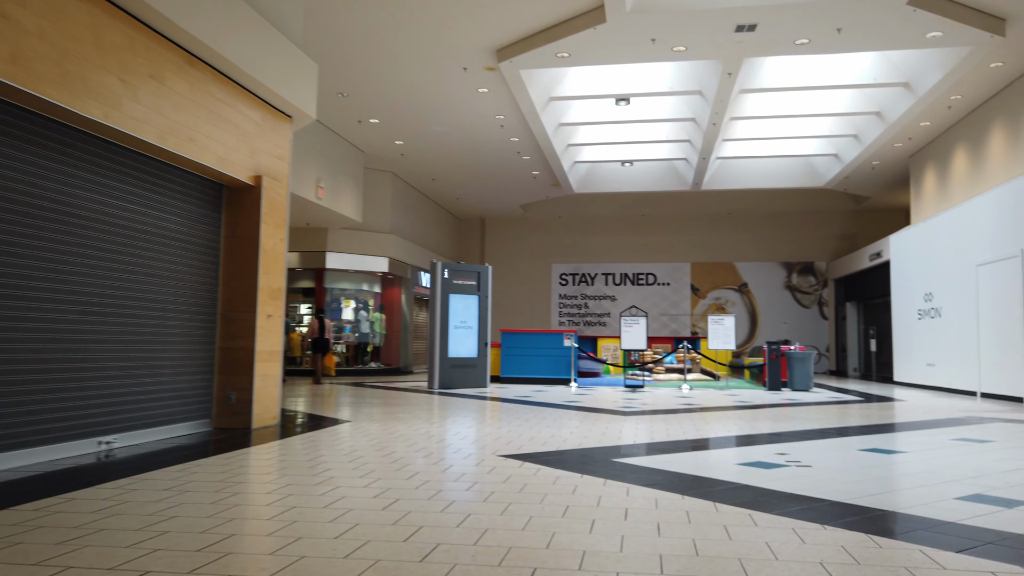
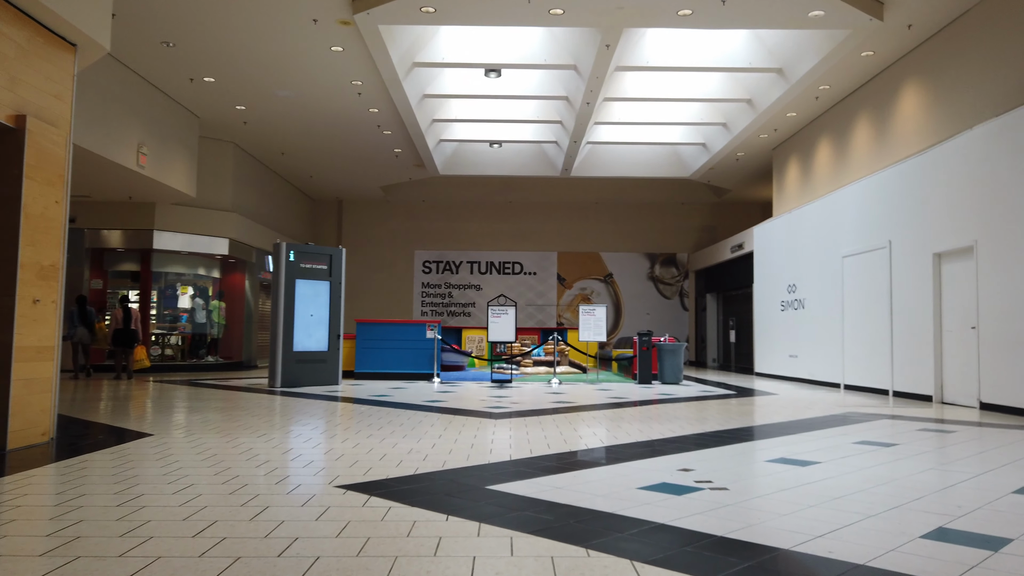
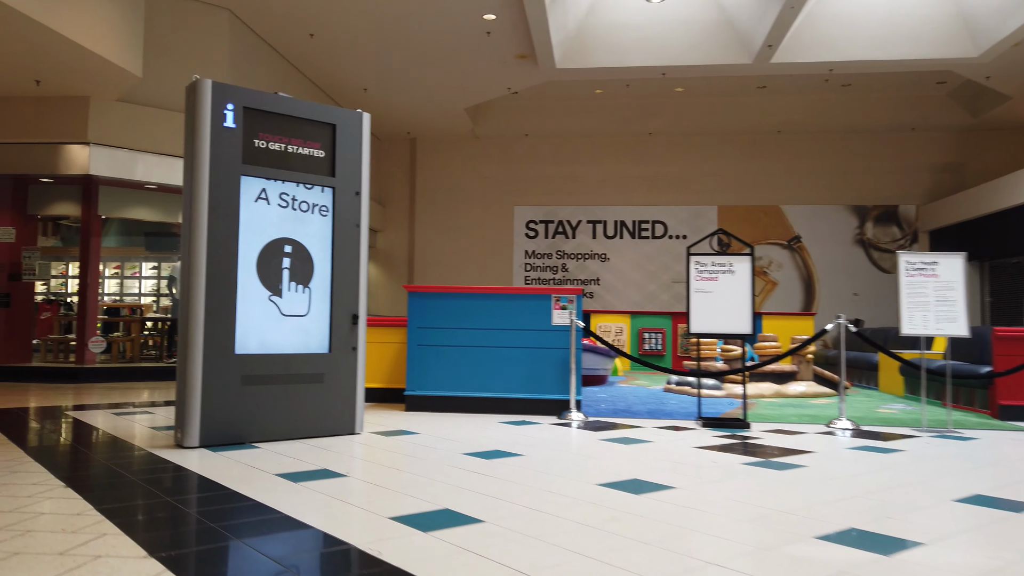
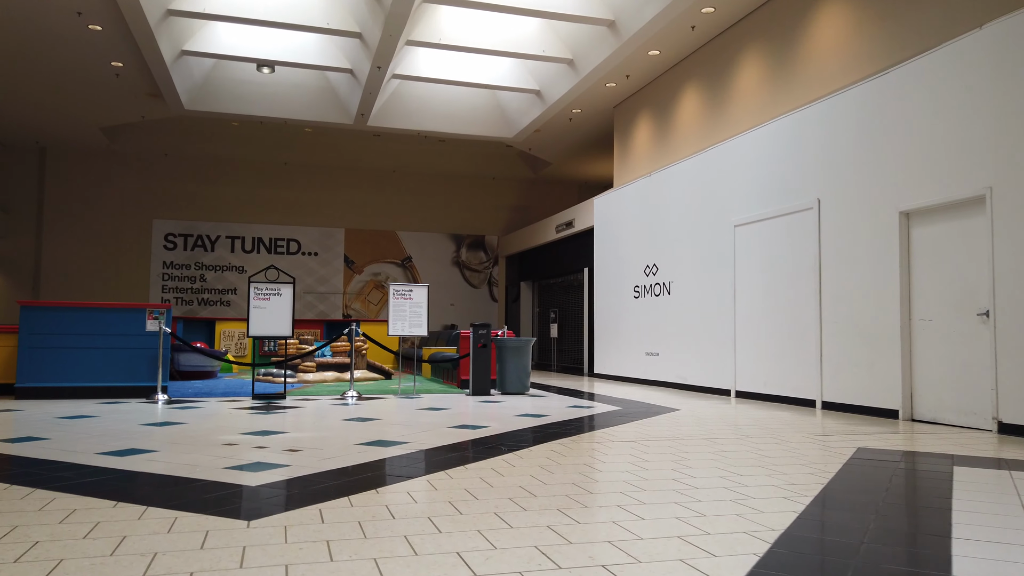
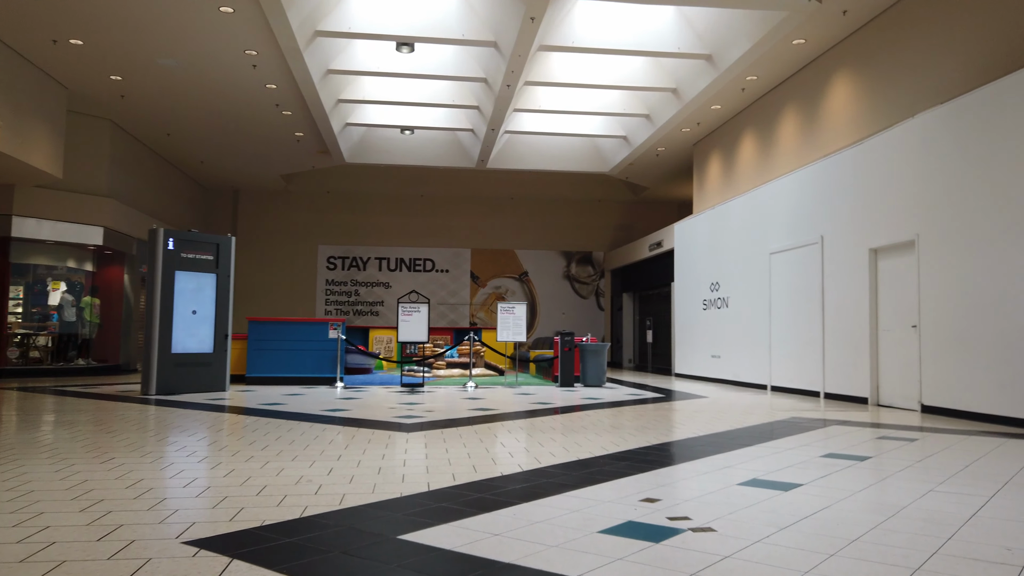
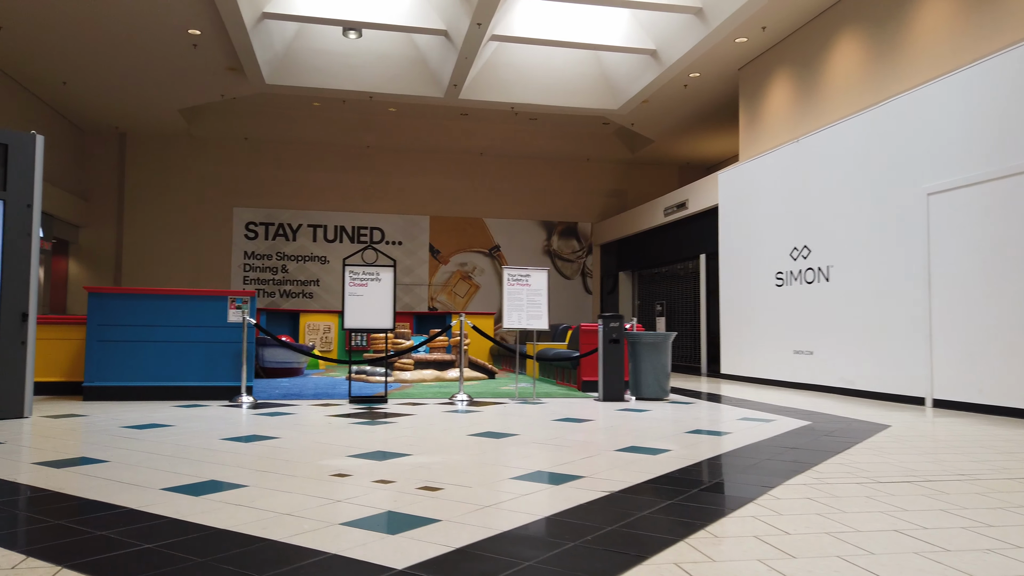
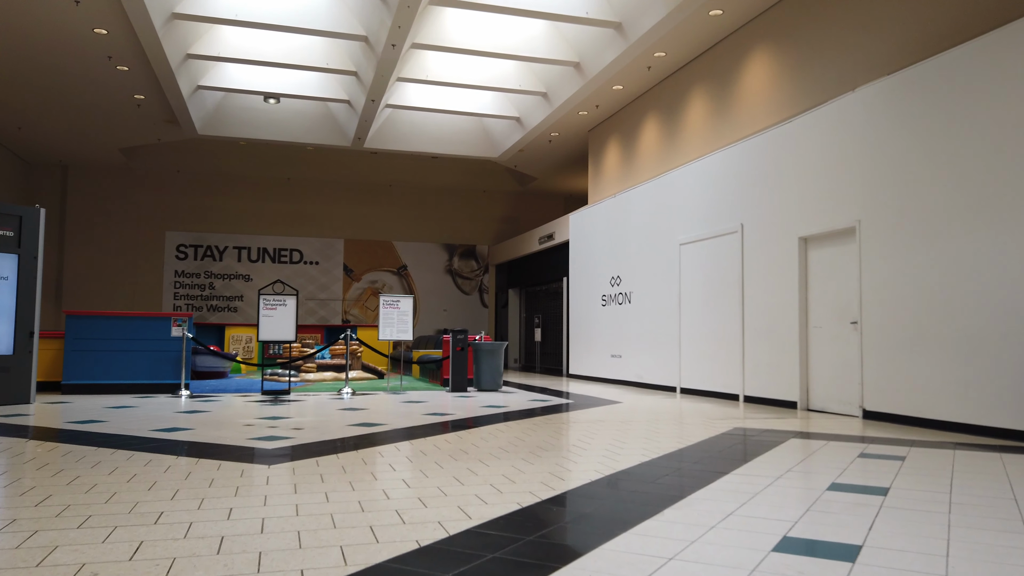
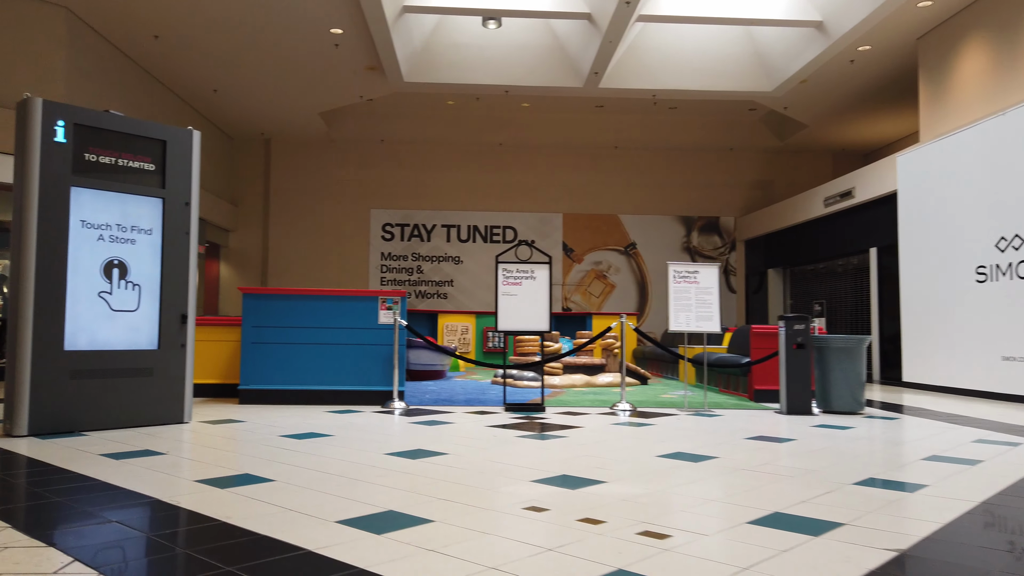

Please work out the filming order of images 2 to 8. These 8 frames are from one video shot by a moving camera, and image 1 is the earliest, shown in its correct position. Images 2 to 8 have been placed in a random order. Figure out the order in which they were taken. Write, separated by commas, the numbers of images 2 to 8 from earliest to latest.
2, 5, 7, 4, 6, 8, 3
